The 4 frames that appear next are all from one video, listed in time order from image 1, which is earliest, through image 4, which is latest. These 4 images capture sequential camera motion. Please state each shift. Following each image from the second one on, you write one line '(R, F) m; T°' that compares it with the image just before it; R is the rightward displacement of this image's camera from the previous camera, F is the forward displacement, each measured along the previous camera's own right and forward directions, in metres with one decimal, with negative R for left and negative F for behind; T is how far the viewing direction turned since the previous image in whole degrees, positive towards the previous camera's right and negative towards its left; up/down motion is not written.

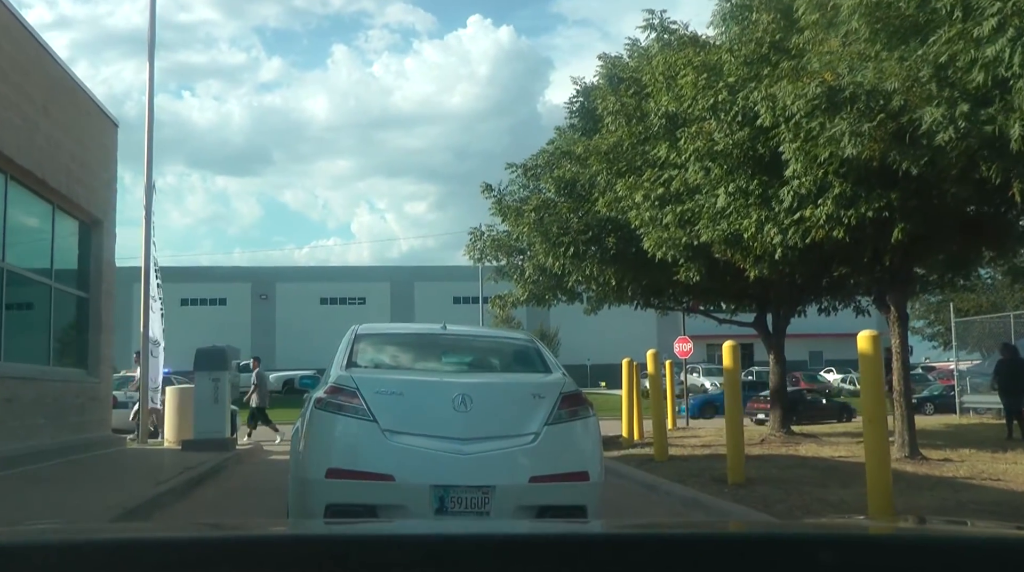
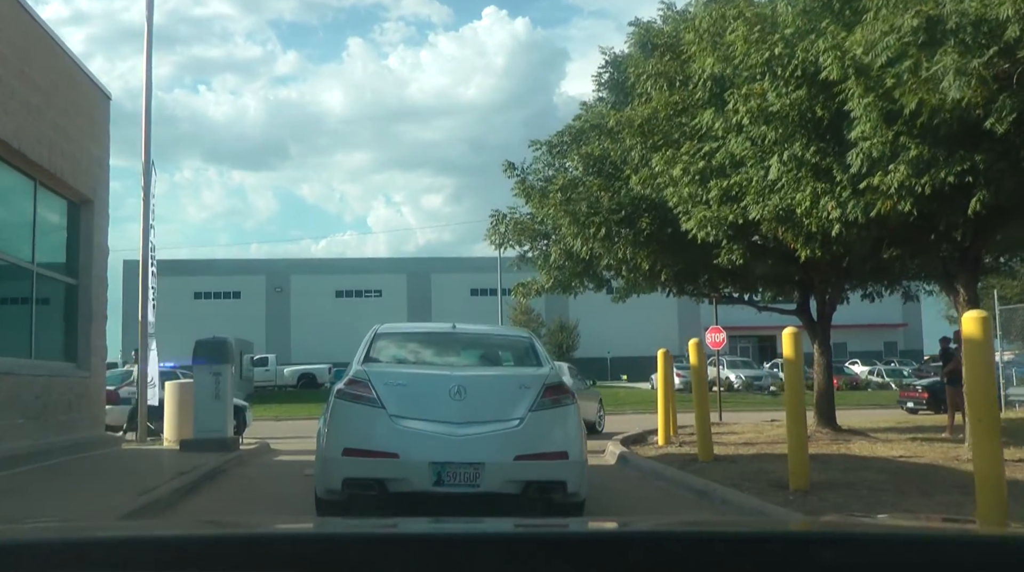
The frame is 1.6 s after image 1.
(-0.1, +1.3) m; -1°
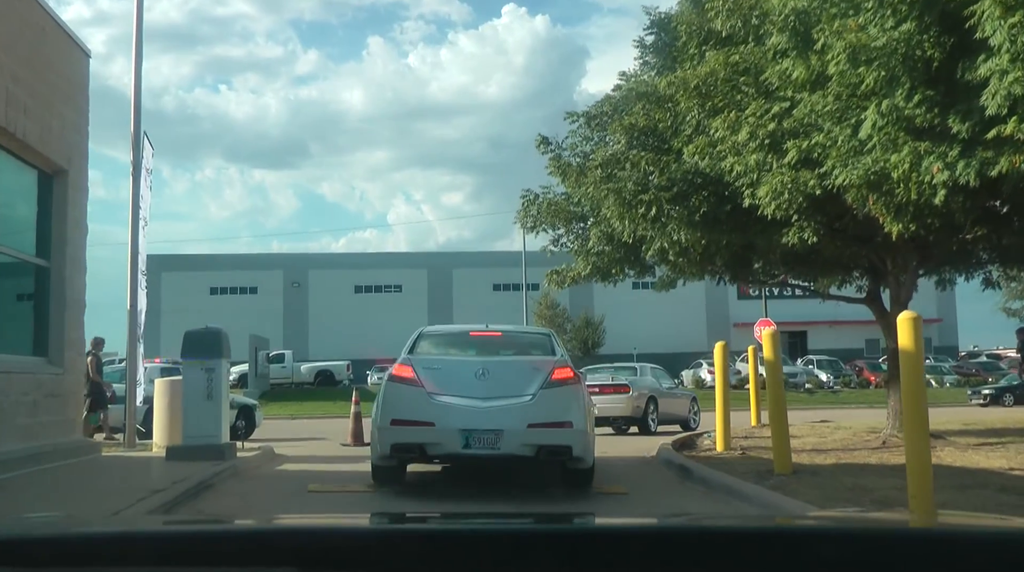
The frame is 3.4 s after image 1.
(-0.2, +2.0) m; -1°
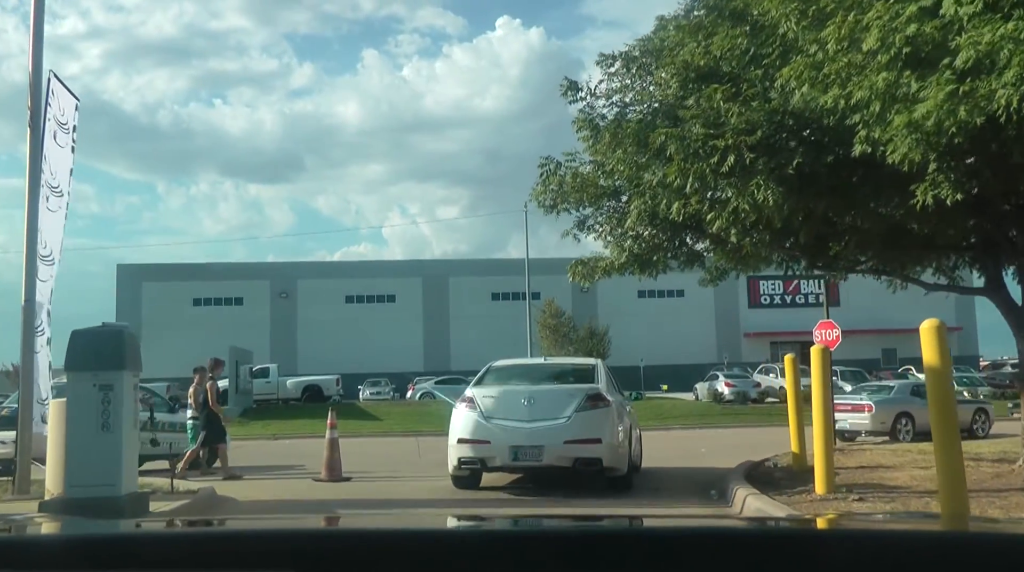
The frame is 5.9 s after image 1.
(-0.3, +3.7) m; 0°
